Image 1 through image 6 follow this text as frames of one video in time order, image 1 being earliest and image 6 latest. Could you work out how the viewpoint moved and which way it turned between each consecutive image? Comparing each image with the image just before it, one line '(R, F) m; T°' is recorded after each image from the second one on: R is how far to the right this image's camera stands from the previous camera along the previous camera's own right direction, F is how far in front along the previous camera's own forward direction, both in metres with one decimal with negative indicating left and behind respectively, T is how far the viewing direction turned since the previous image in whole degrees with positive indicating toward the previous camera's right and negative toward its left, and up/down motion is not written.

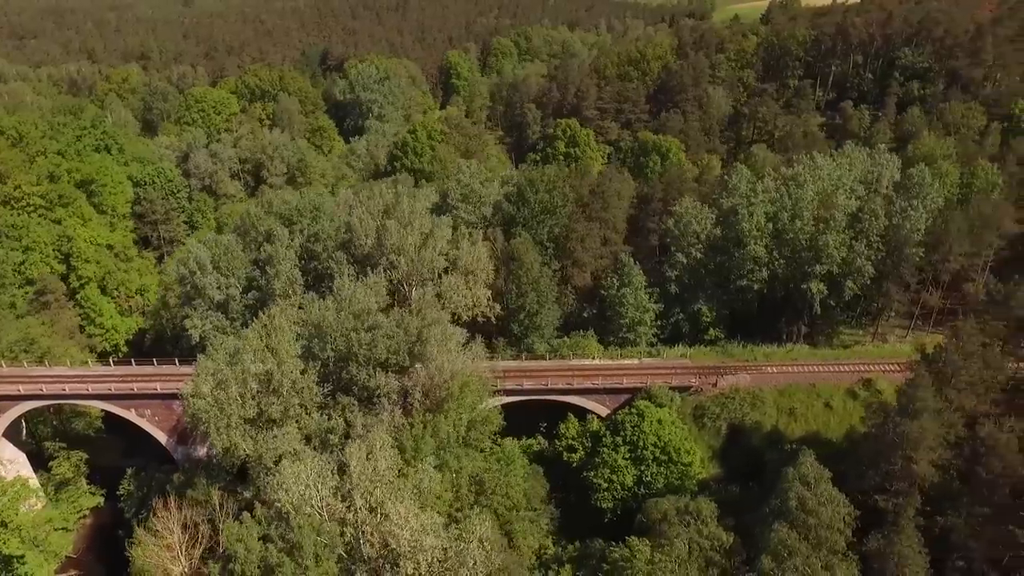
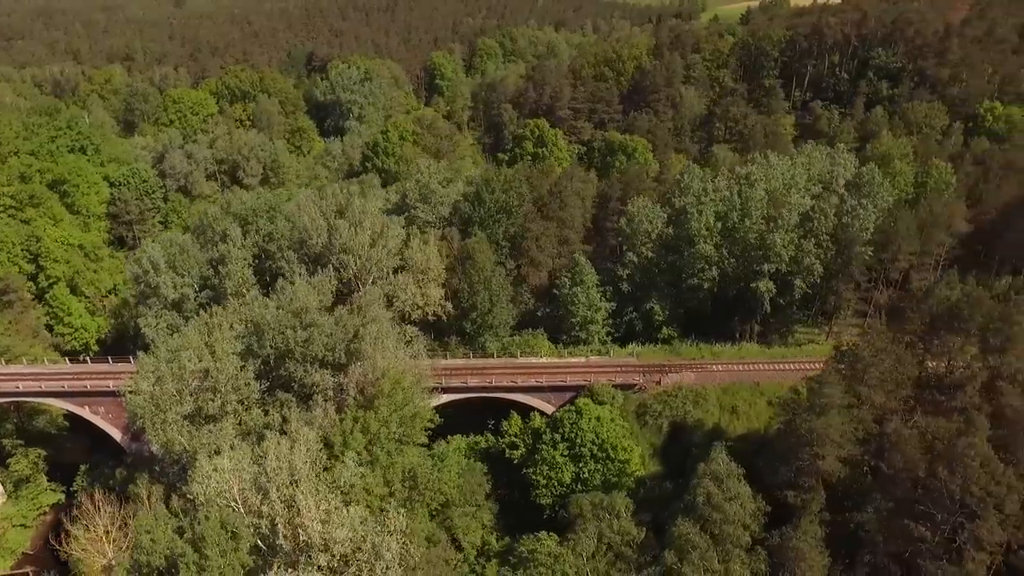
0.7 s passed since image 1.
(+3.7, -0.4) m; 0°
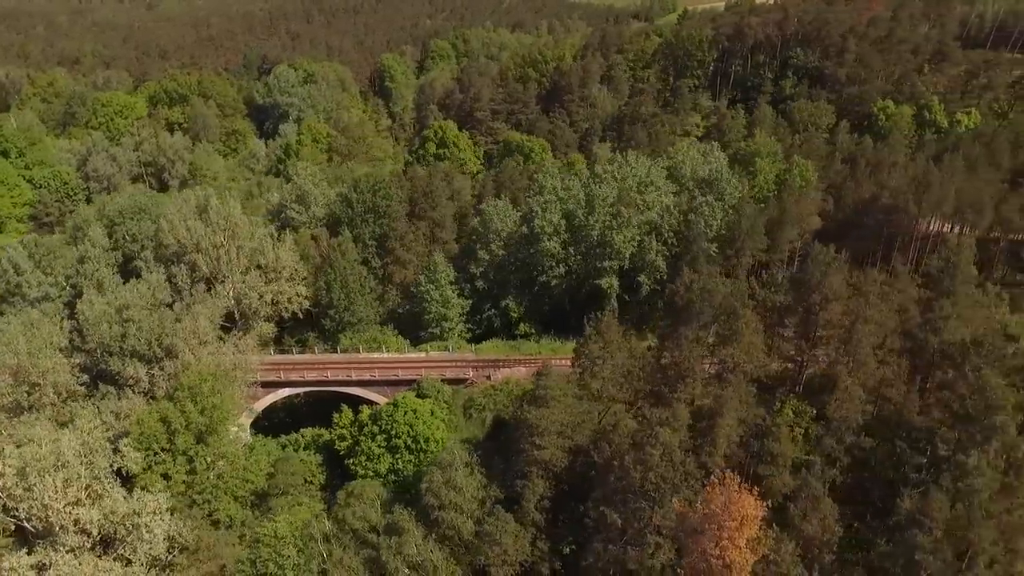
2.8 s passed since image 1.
(+11.3, -1.2) m; -1°
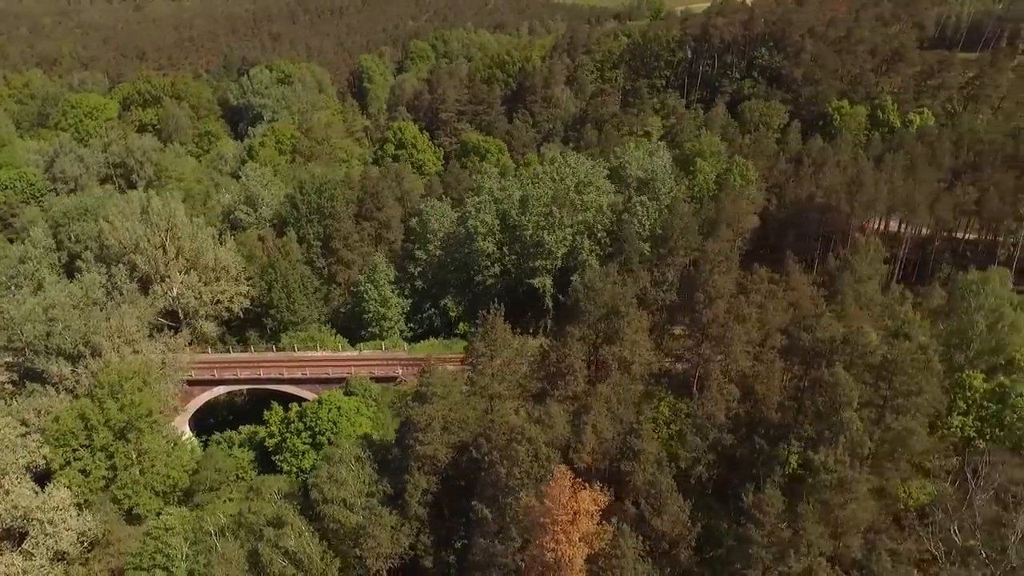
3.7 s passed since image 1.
(+4.9, -0.5) m; 0°
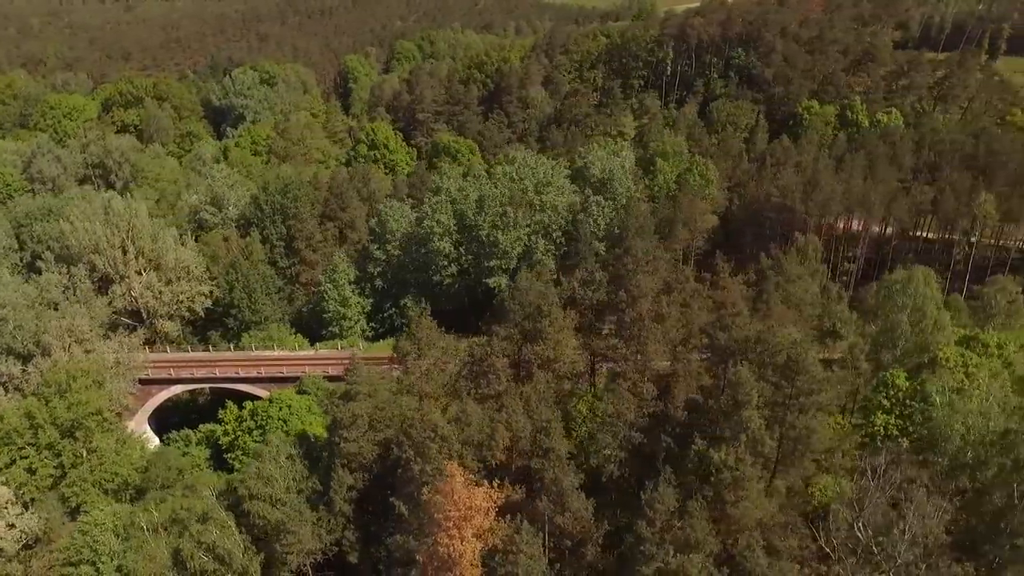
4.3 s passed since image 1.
(+3.3, -0.3) m; 0°
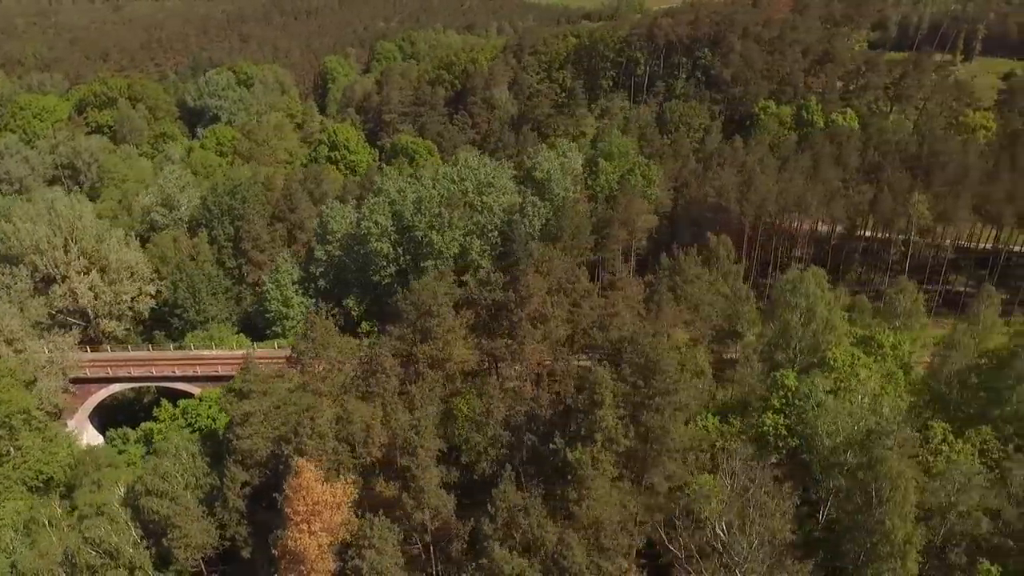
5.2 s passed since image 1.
(+4.9, -0.4) m; 0°
